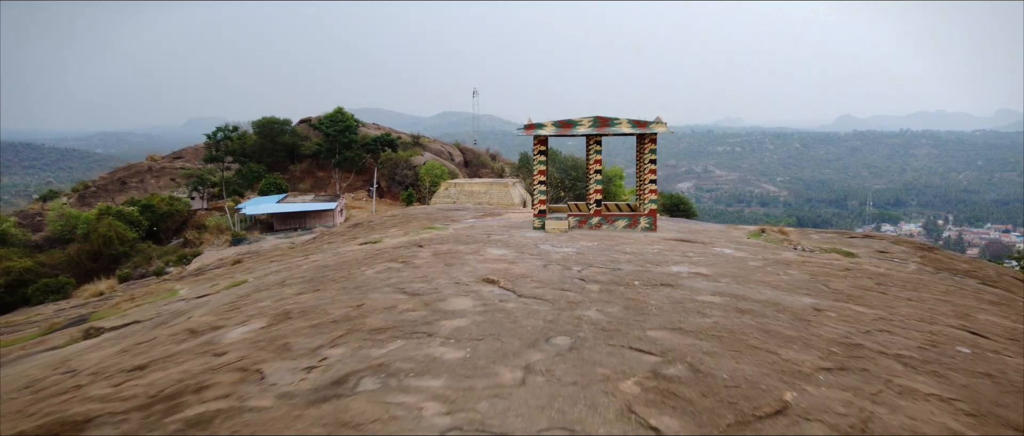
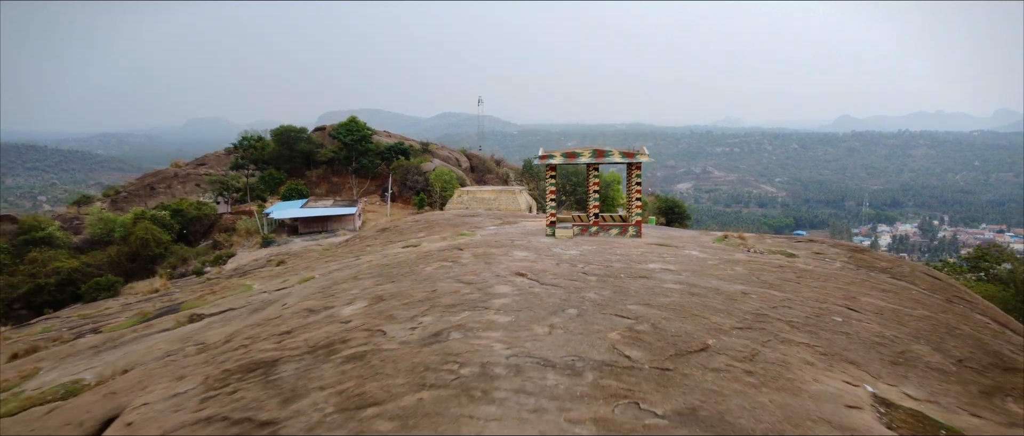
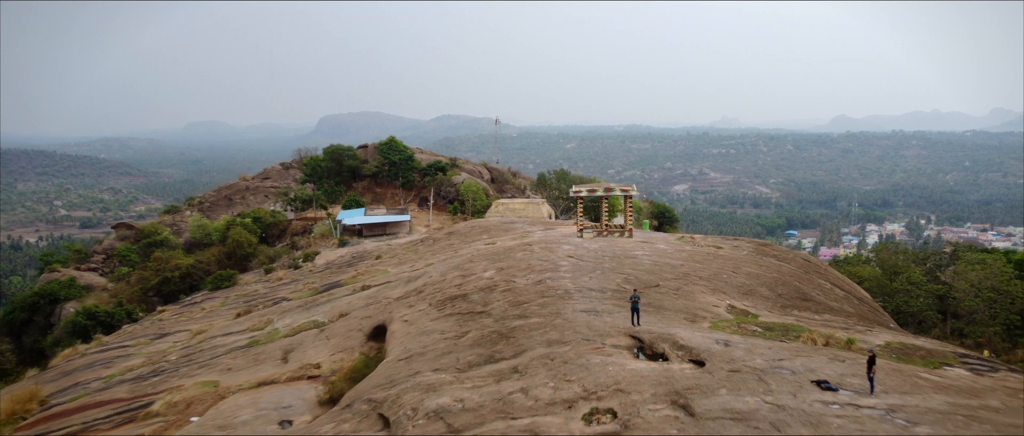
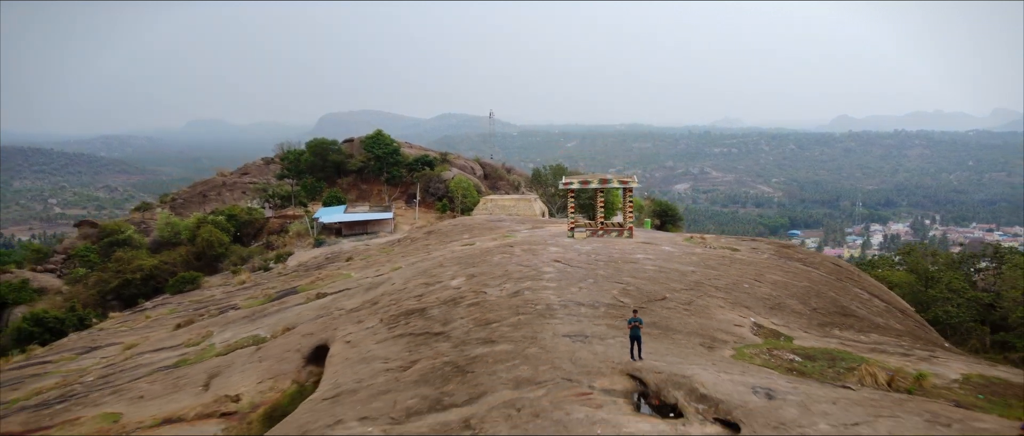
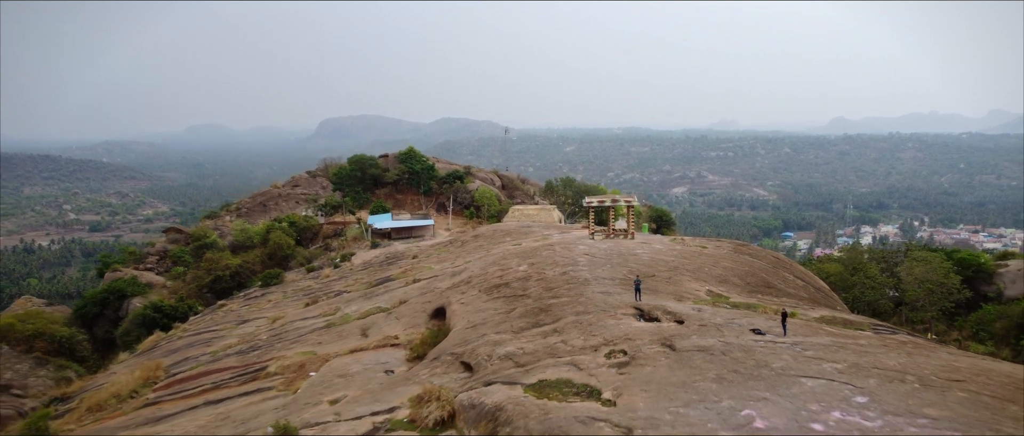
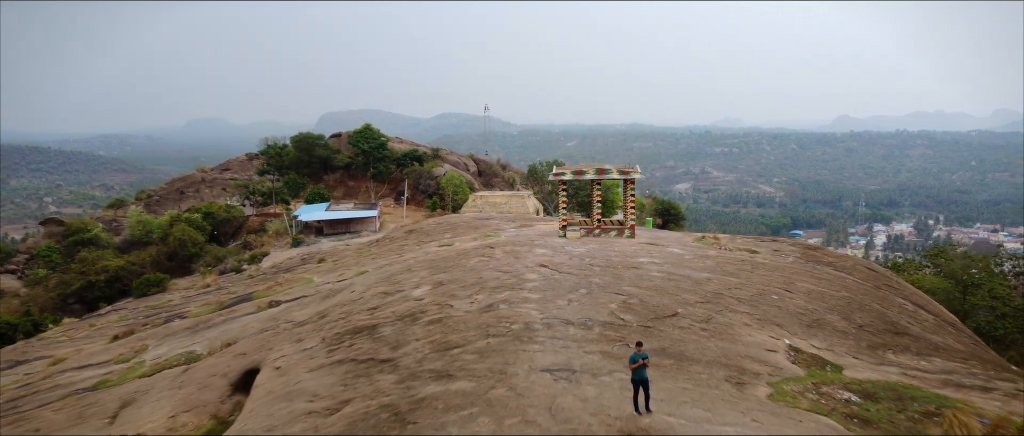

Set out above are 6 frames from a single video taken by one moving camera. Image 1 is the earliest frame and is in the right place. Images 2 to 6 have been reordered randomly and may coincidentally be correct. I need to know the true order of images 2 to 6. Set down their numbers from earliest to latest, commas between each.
2, 6, 4, 3, 5
